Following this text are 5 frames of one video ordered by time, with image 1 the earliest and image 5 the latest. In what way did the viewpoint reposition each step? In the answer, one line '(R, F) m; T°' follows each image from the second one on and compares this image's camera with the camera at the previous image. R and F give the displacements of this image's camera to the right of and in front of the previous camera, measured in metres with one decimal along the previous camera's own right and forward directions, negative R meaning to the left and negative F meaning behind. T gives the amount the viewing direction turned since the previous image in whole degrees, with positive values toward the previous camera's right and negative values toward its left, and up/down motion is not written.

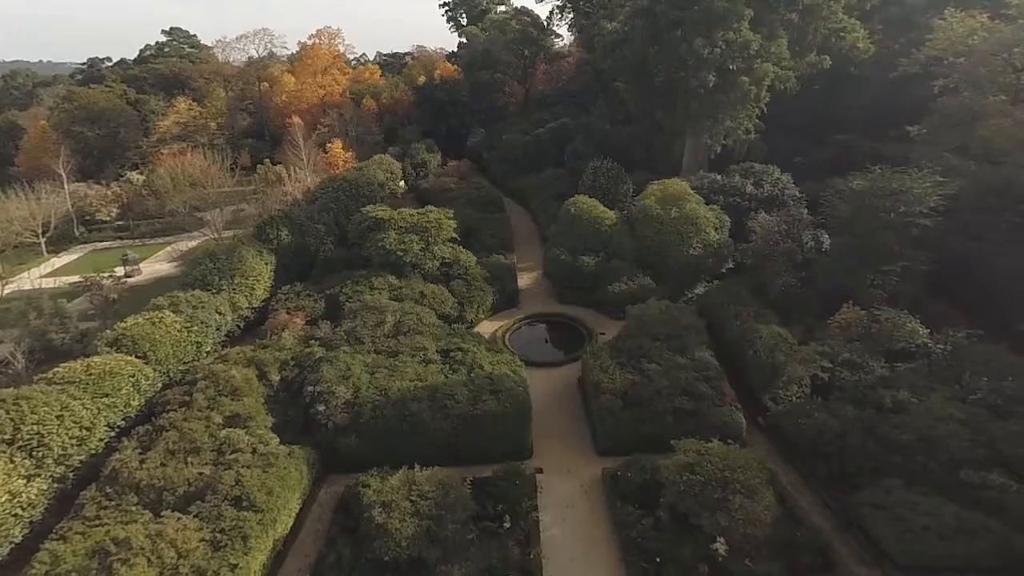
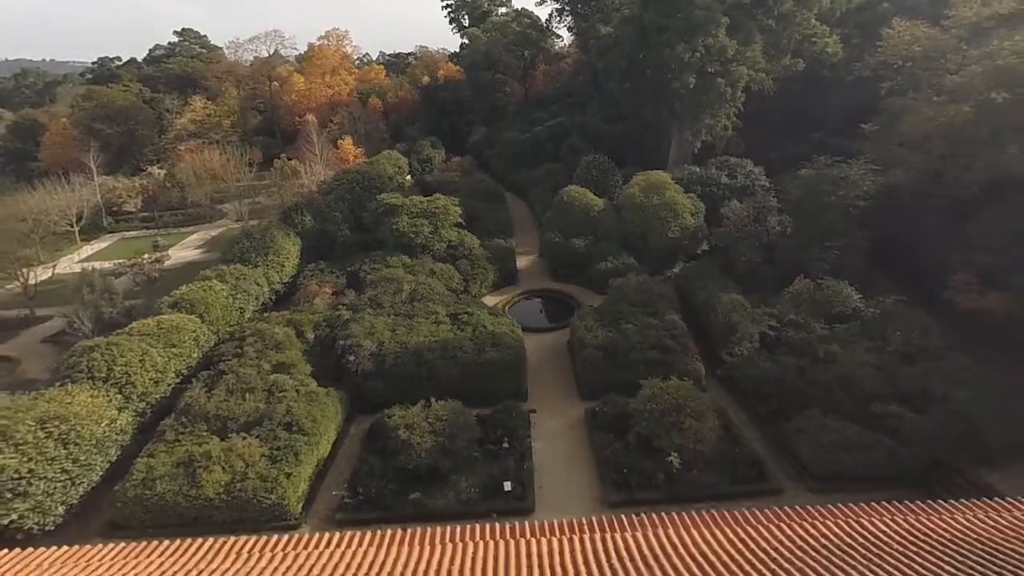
(+0.1, -2.8) m; 0°
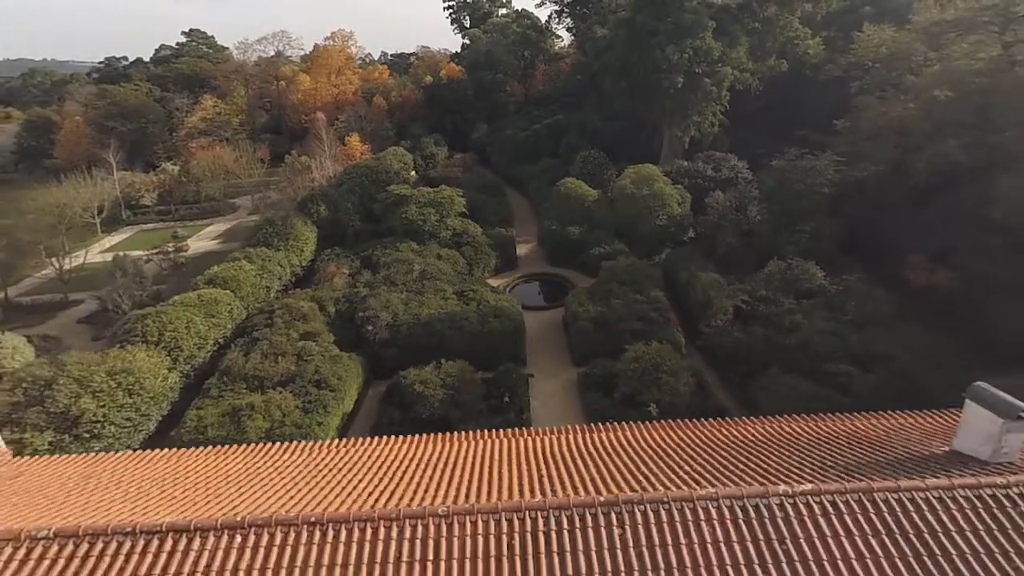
(0.0, -2.0) m; 0°
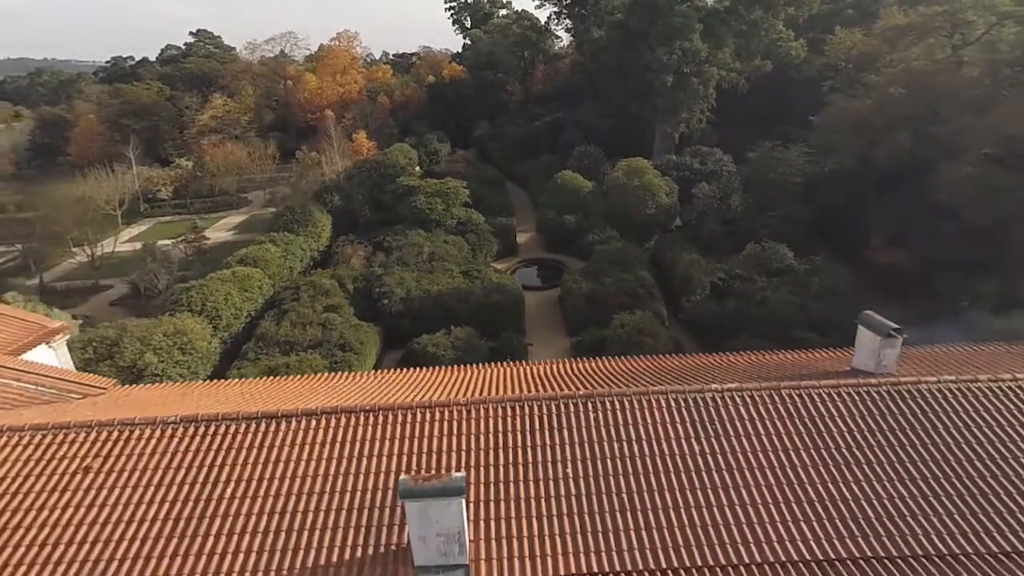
(0.0, -2.2) m; 0°
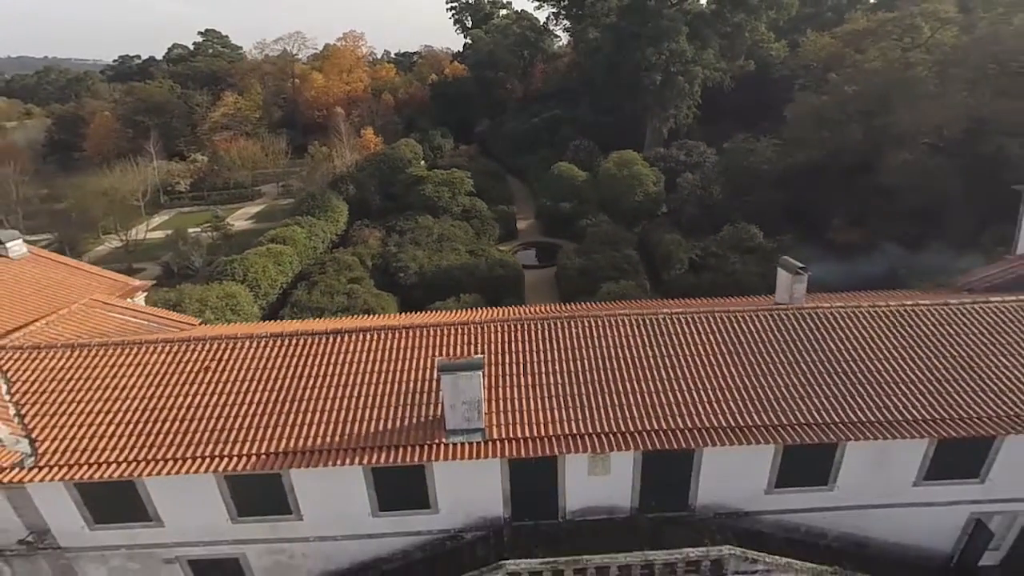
(-0.1, -2.8) m; 0°
